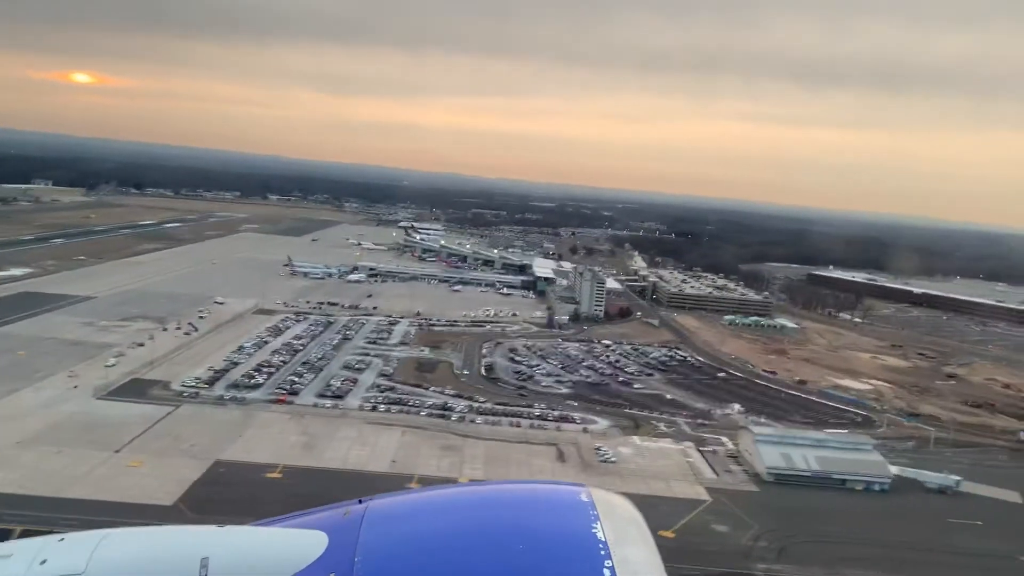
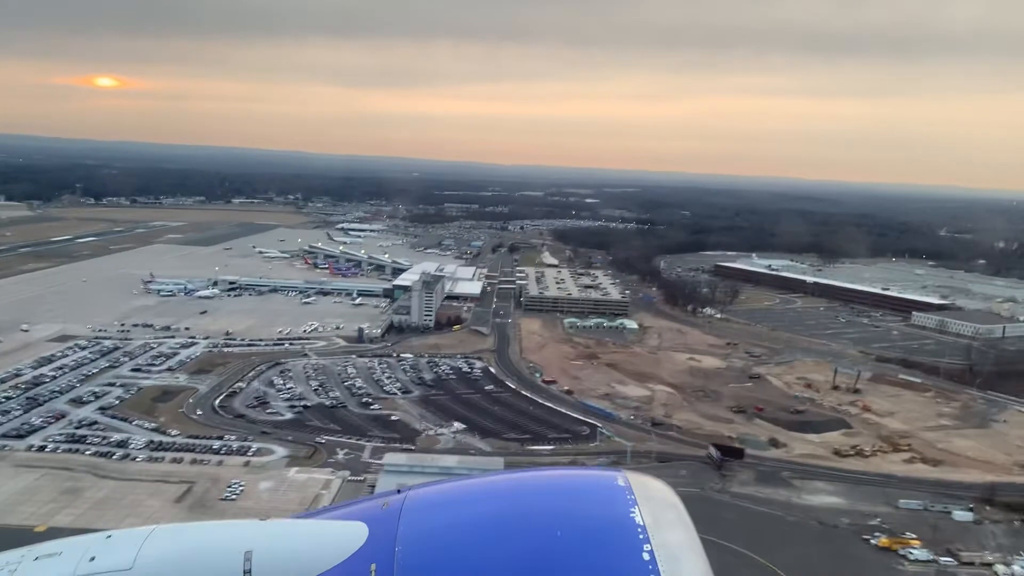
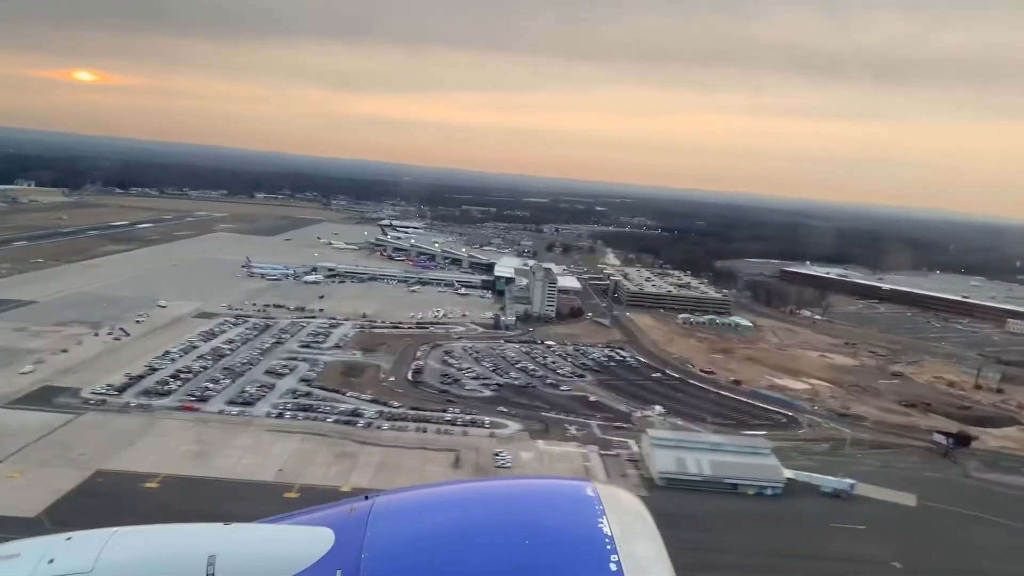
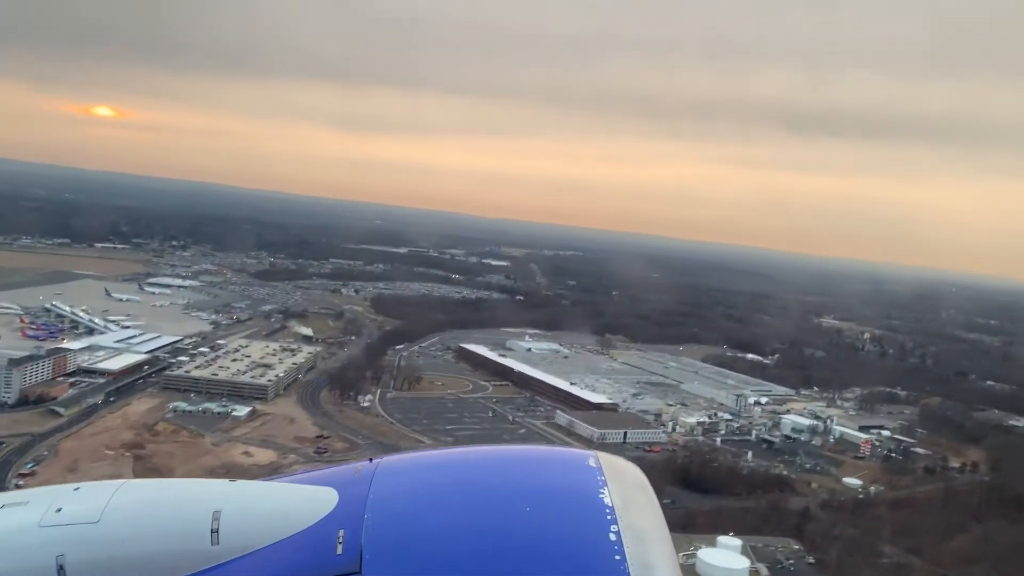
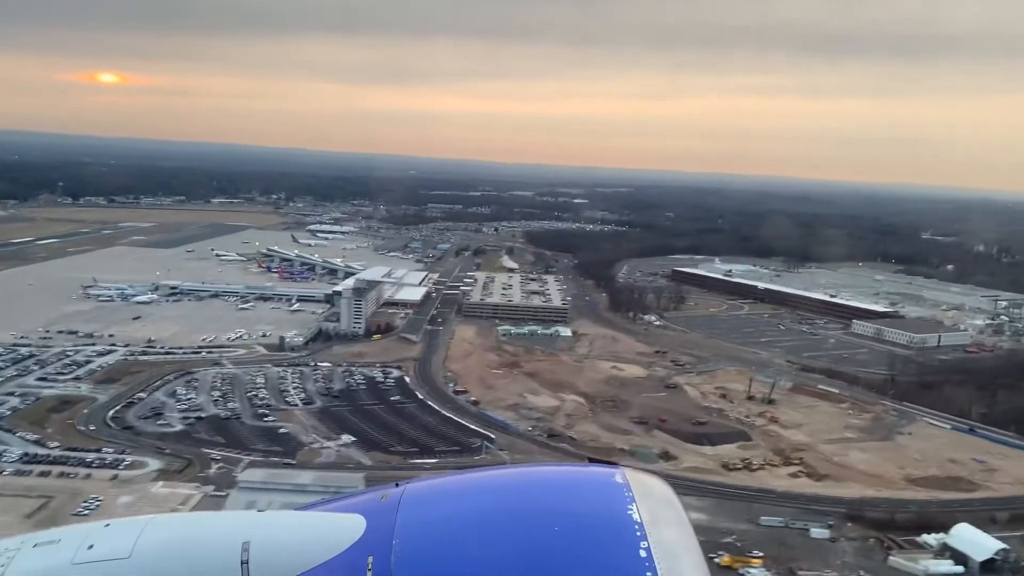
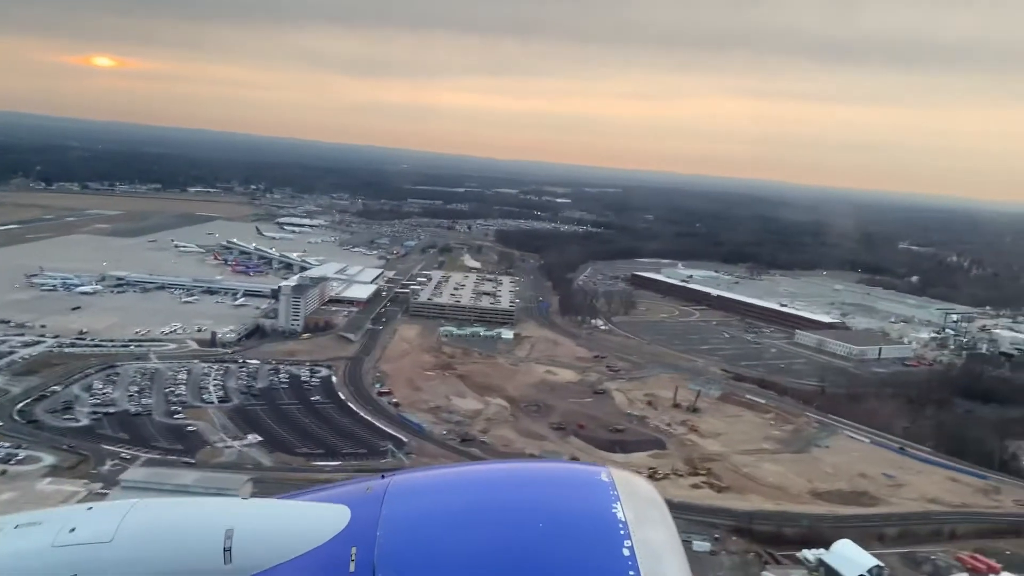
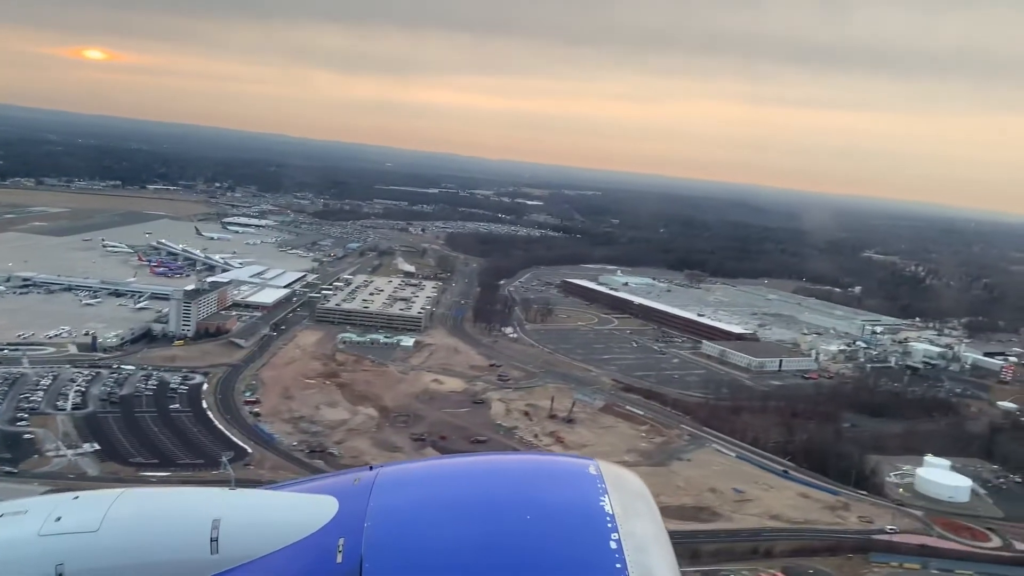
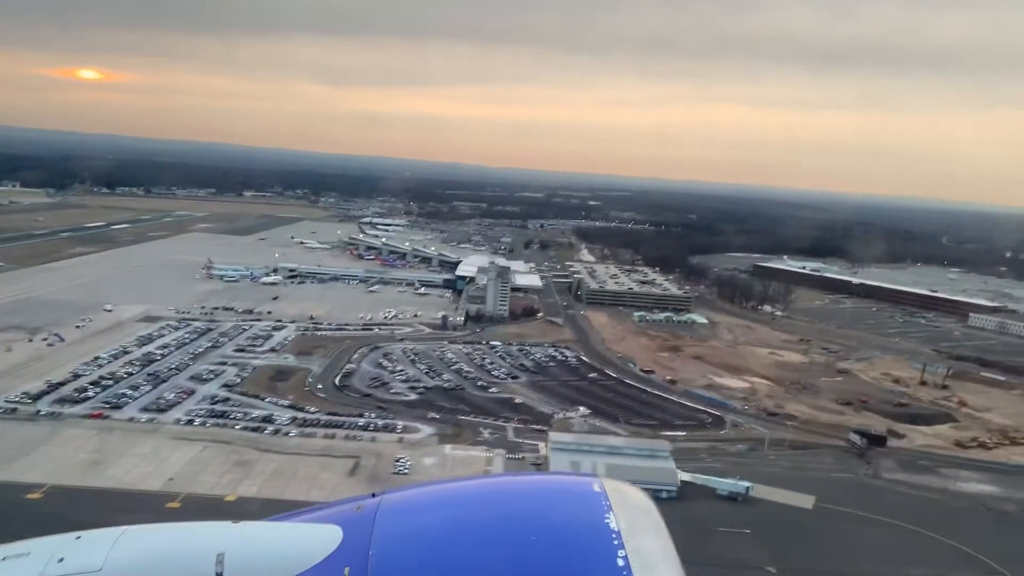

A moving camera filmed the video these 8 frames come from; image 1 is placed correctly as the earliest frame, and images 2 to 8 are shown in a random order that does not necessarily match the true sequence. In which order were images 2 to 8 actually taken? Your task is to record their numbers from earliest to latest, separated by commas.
3, 8, 2, 5, 6, 7, 4
